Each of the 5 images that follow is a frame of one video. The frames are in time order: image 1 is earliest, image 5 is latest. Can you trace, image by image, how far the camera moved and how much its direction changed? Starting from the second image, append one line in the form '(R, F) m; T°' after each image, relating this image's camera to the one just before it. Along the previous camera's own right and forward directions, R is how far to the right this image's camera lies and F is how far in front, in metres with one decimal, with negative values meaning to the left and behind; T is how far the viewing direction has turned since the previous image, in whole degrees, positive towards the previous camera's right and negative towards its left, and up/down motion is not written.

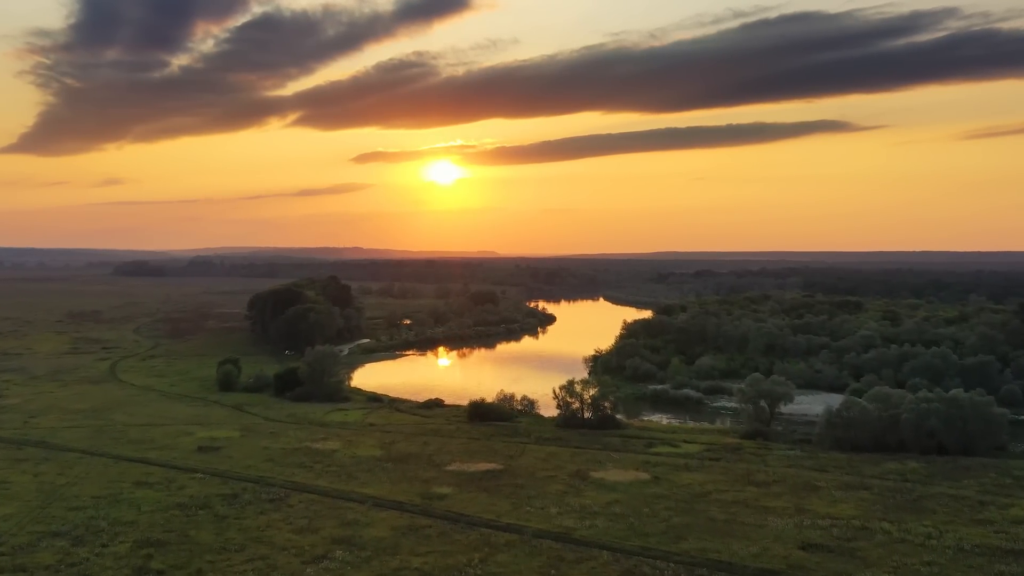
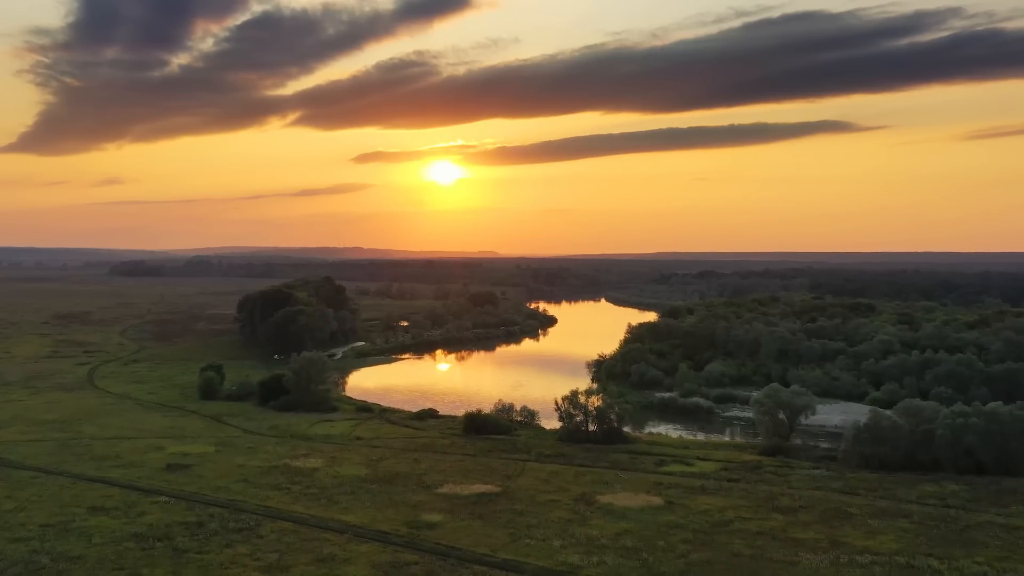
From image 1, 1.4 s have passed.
(+0.1, +3.8) m; 0°
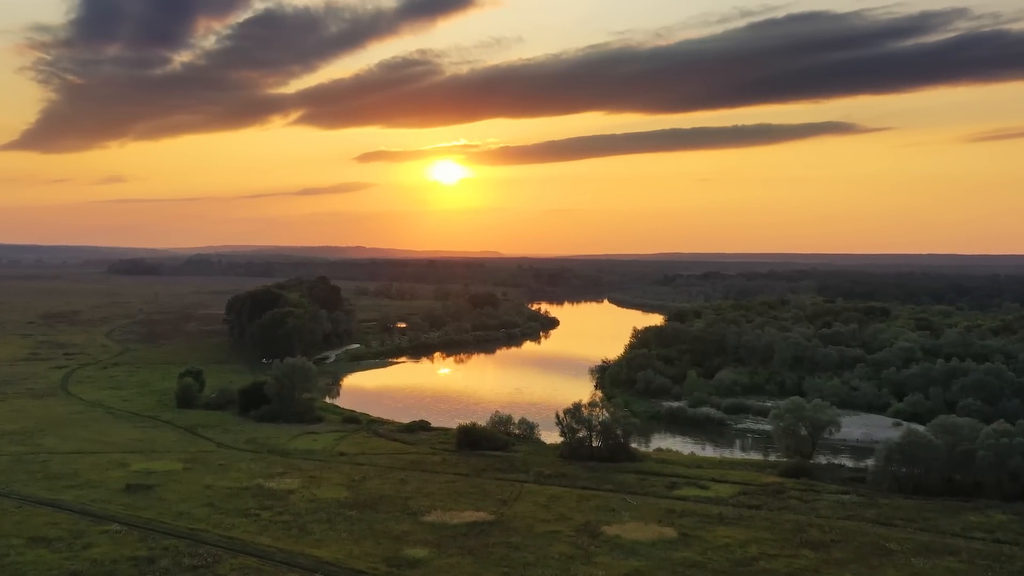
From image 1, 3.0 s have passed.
(+0.3, +3.9) m; 0°
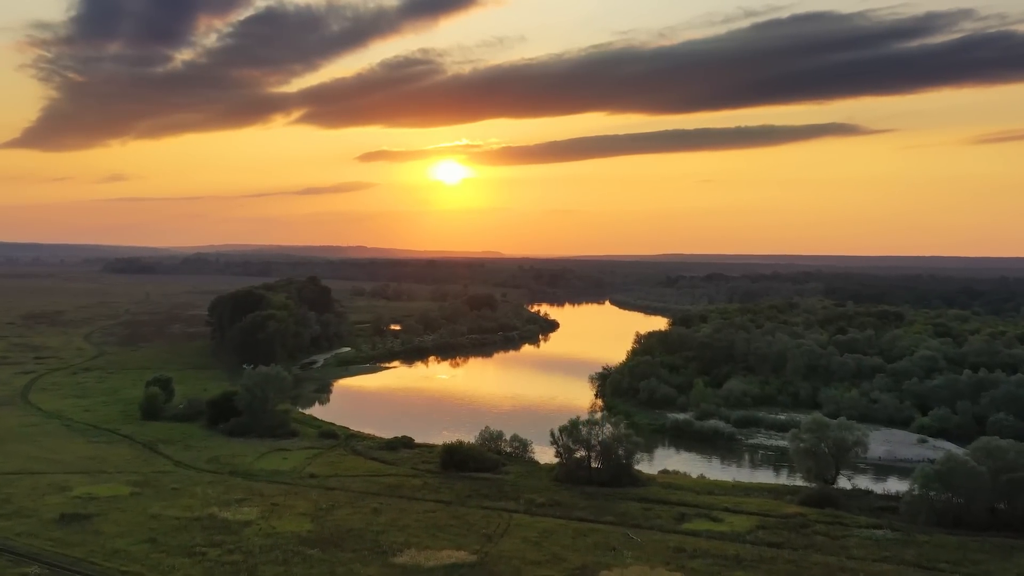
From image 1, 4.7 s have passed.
(+0.7, +4.4) m; 0°
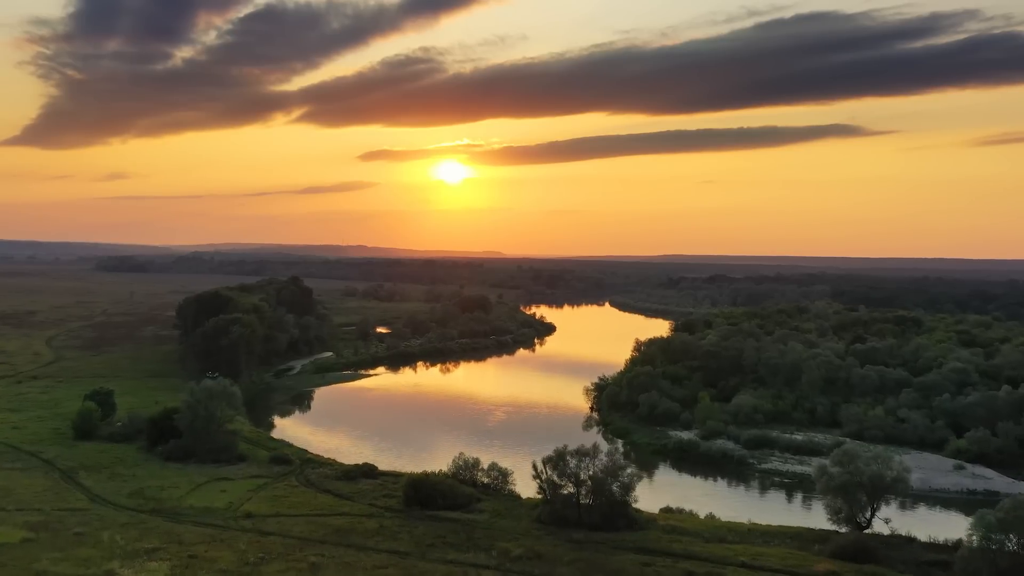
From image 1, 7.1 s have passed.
(+1.2, +6.2) m; 0°
